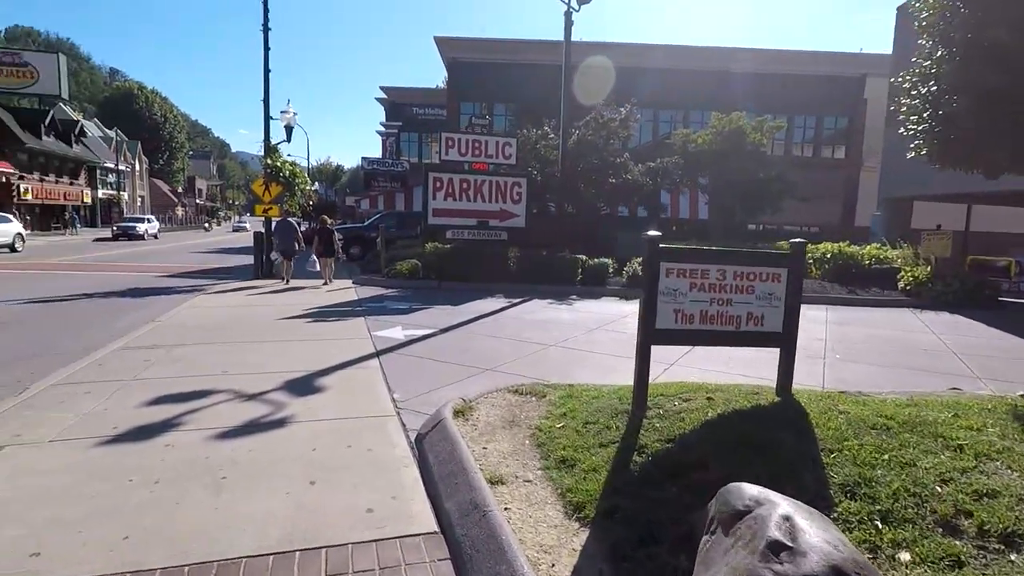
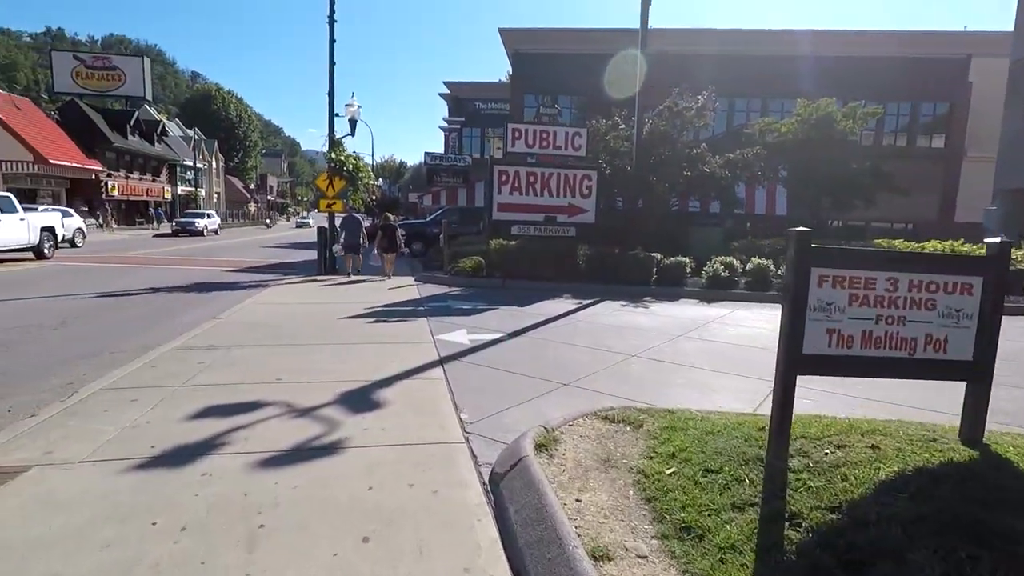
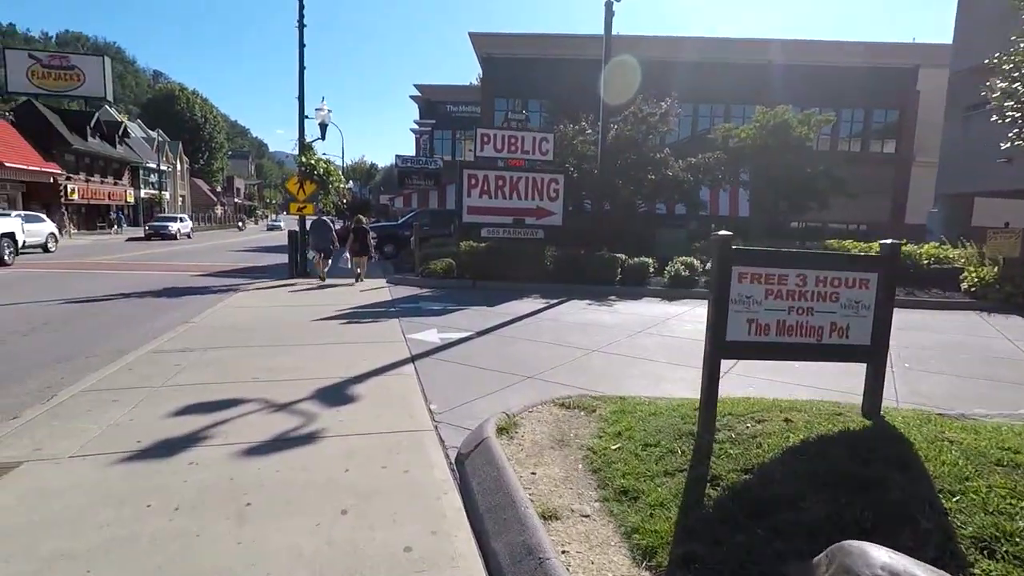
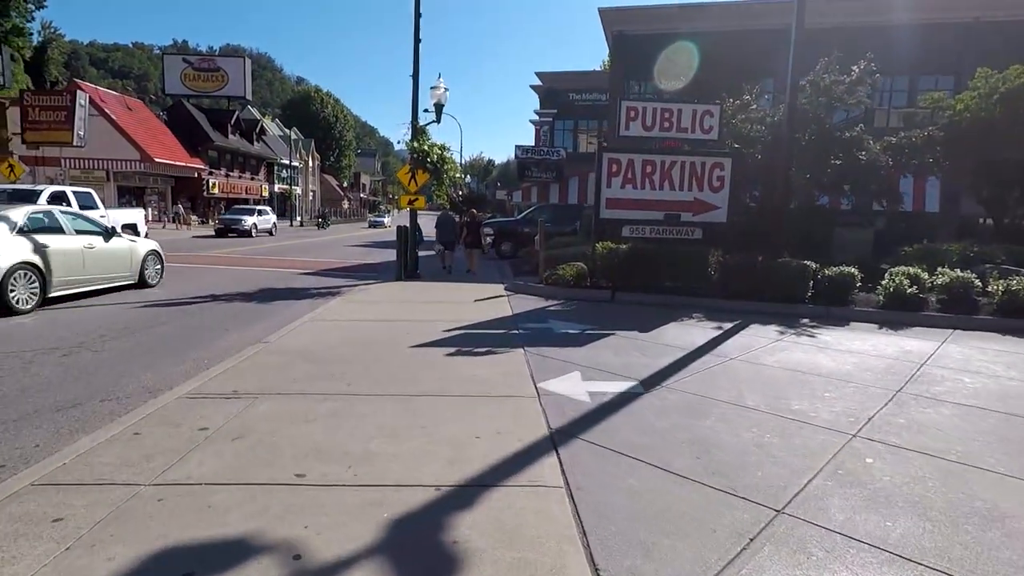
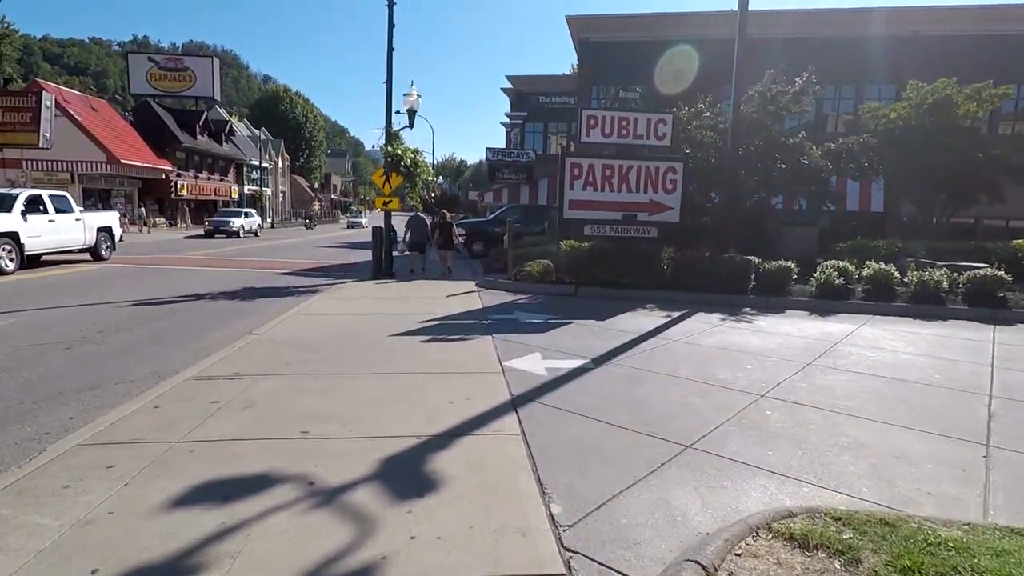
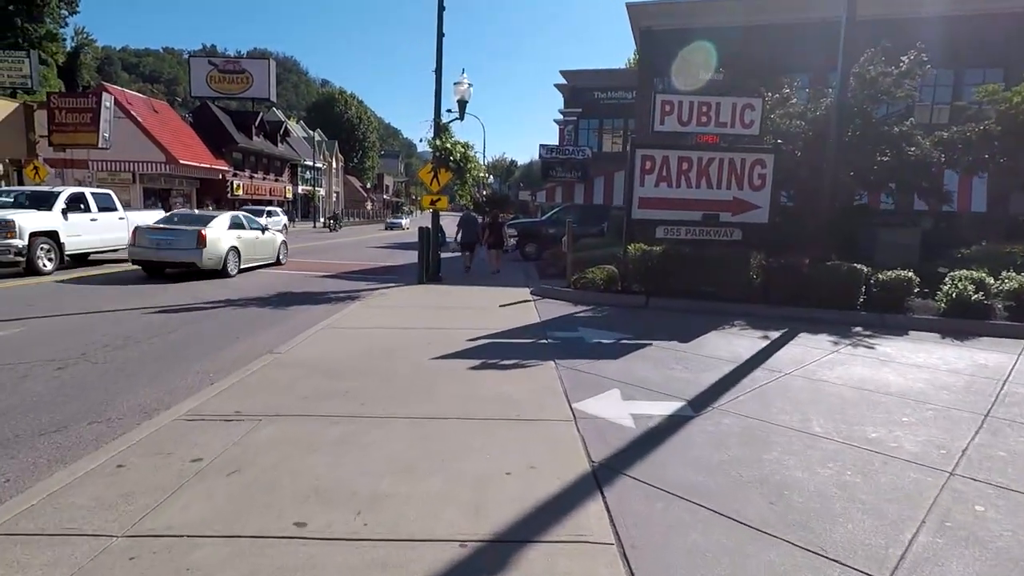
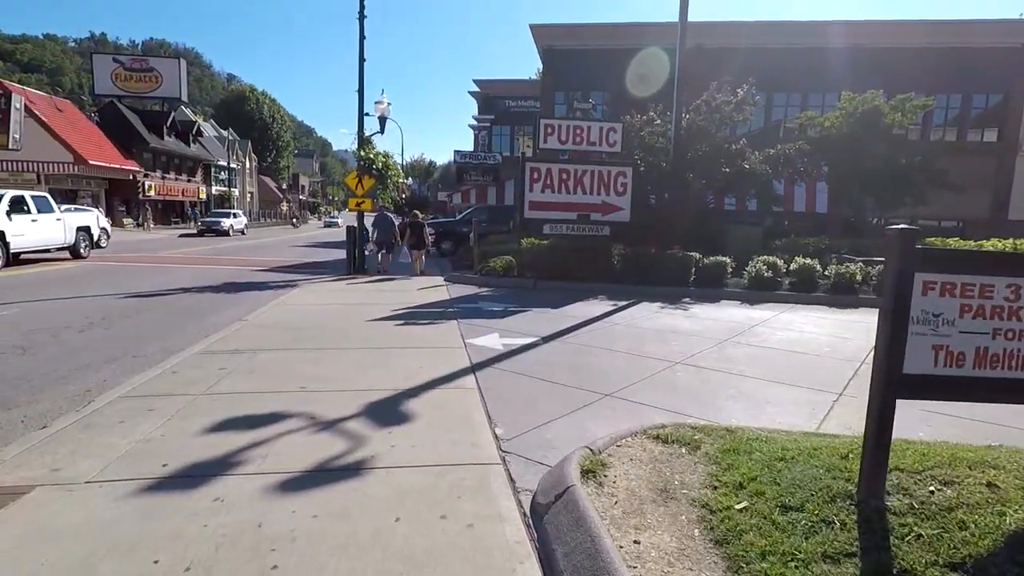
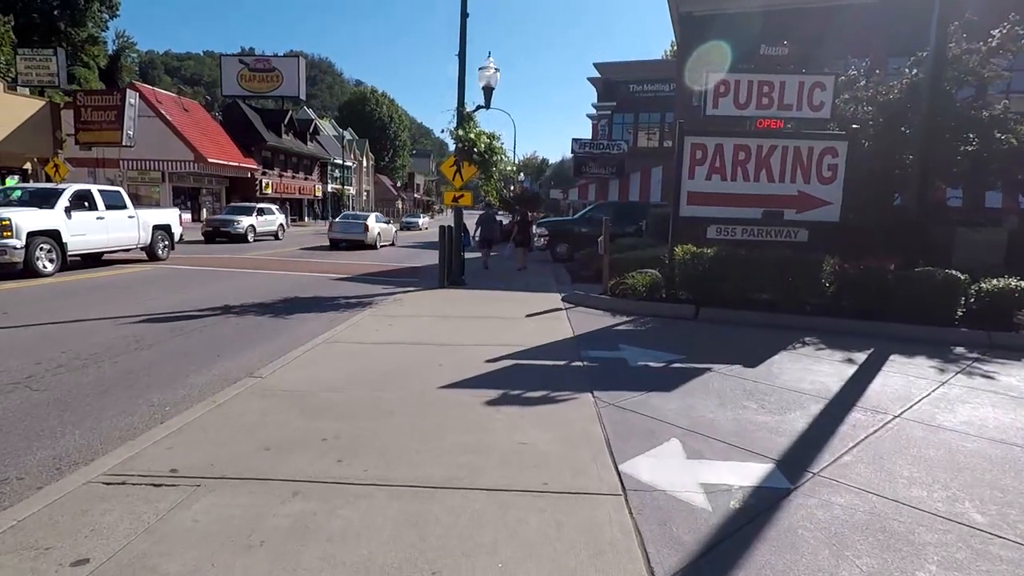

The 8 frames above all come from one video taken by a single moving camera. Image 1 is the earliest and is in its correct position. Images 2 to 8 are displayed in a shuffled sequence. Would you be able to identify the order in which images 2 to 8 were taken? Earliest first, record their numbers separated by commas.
3, 2, 7, 5, 4, 6, 8
